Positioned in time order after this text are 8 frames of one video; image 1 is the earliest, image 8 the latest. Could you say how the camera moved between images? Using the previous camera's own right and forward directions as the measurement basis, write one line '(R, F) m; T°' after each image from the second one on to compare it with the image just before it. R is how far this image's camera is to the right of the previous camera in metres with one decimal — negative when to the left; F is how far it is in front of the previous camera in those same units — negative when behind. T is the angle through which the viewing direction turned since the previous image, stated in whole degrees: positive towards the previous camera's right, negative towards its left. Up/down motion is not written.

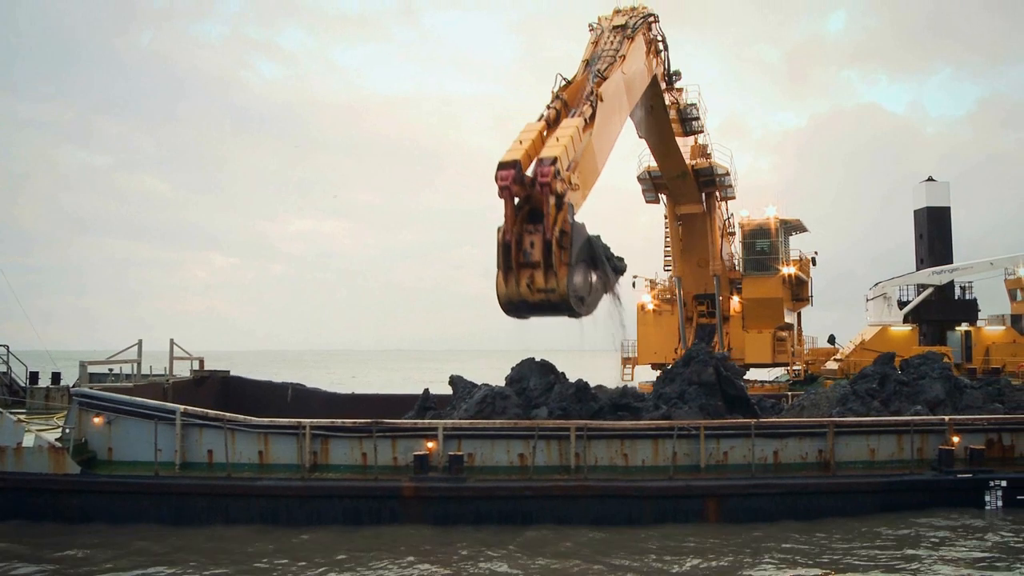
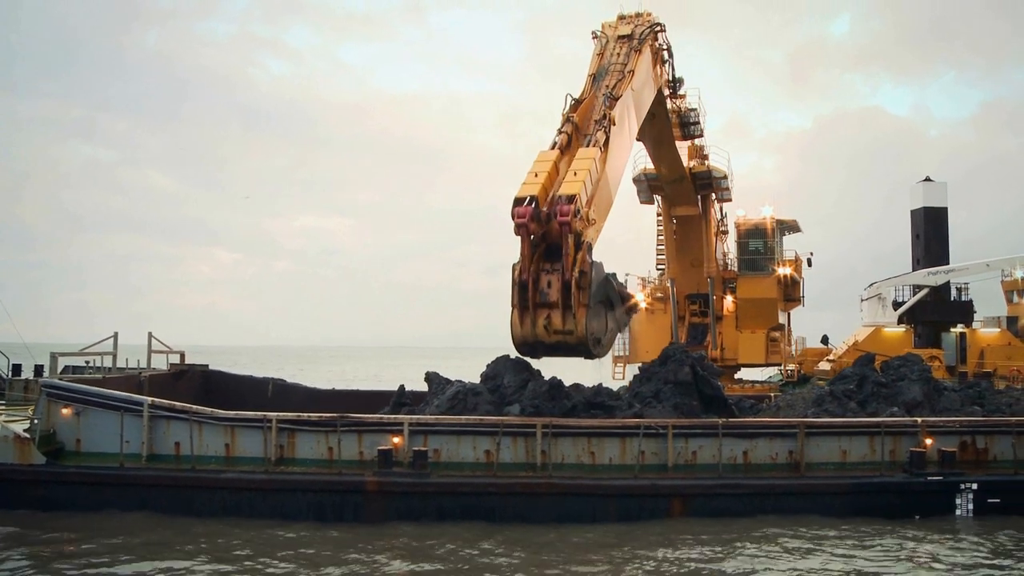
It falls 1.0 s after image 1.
(+0.6, 0.0) m; -1°
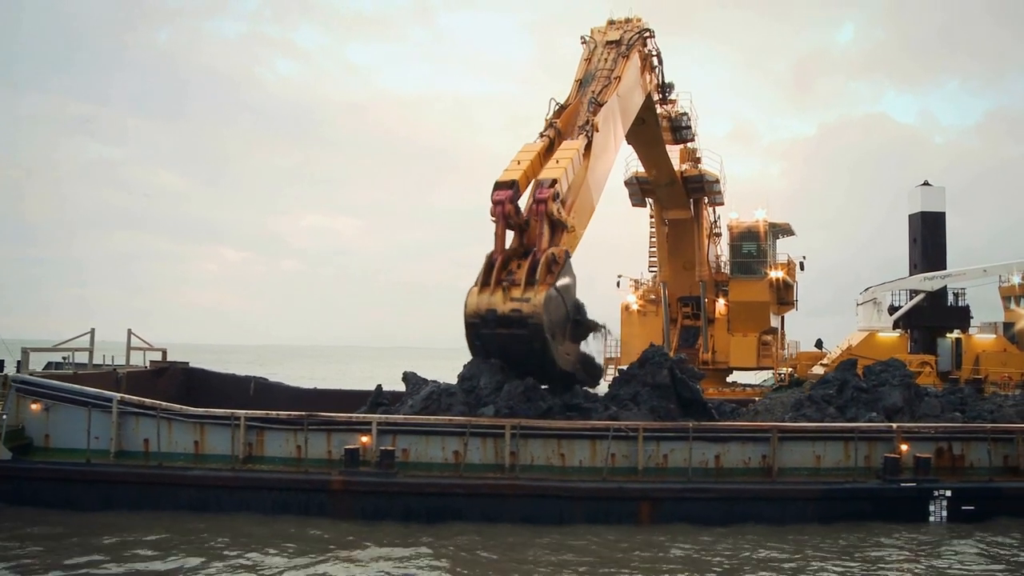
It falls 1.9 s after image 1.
(+0.5, +0.1) m; -1°
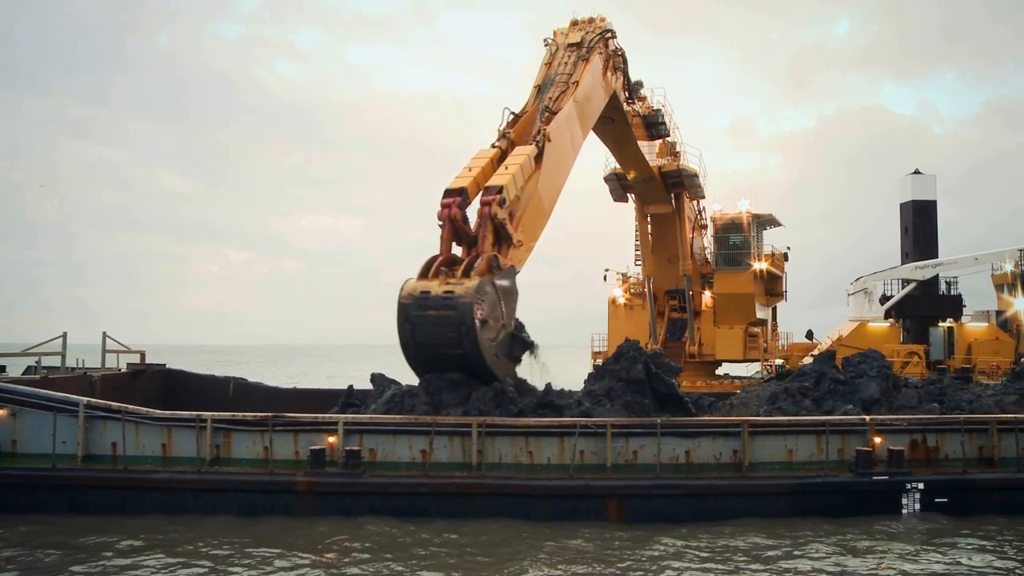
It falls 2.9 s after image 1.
(+0.5, +0.1) m; 0°
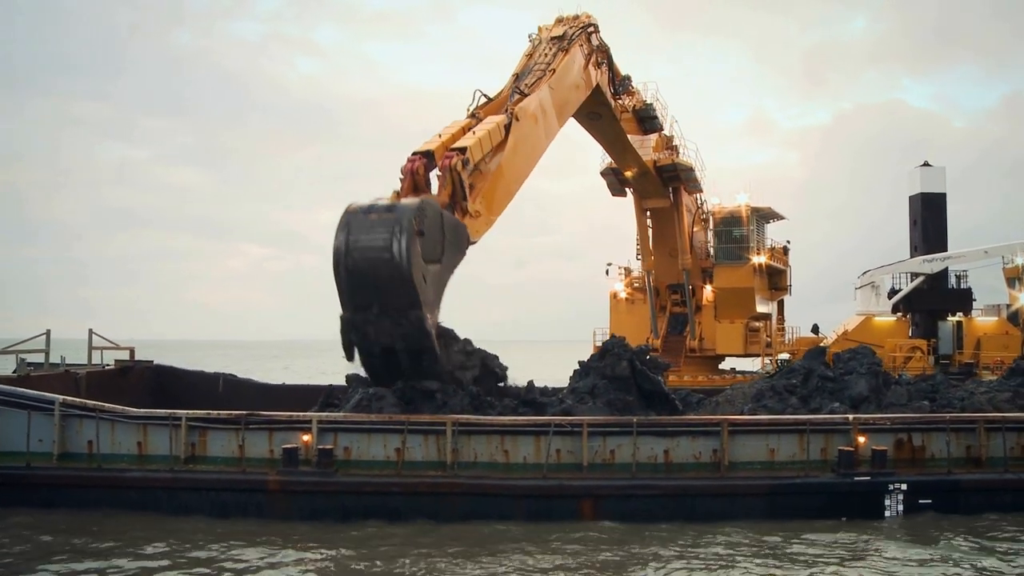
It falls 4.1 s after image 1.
(+0.6, +0.1) m; -2°
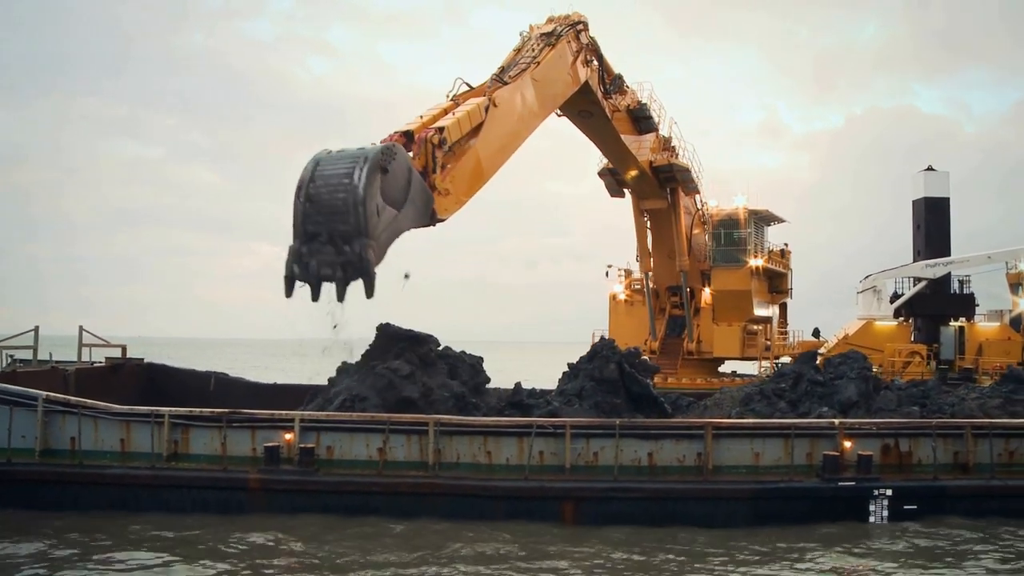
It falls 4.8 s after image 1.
(+0.3, 0.0) m; -1°
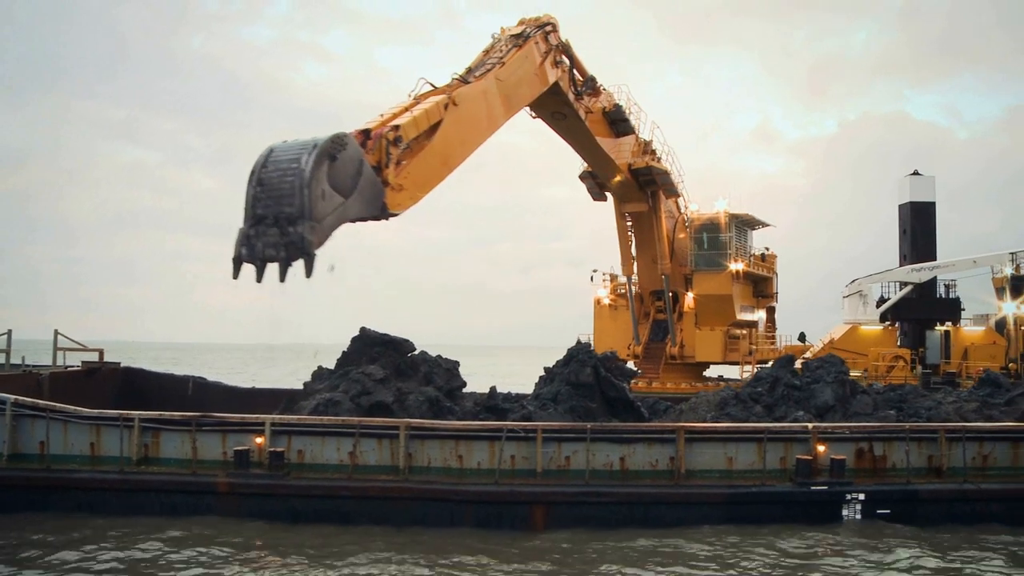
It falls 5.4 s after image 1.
(+0.3, +0.1) m; 0°
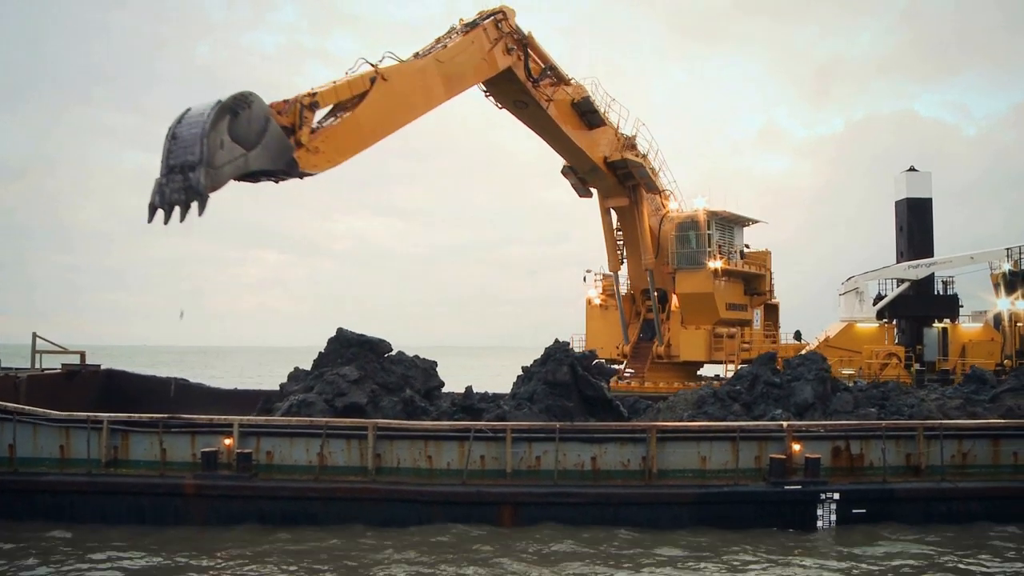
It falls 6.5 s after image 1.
(+0.5, +0.1) m; -1°
